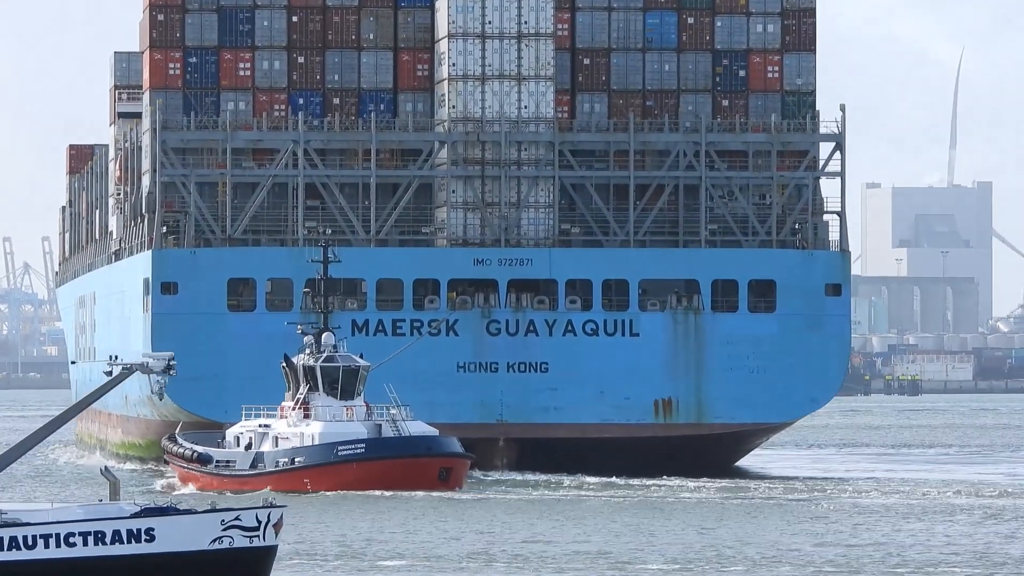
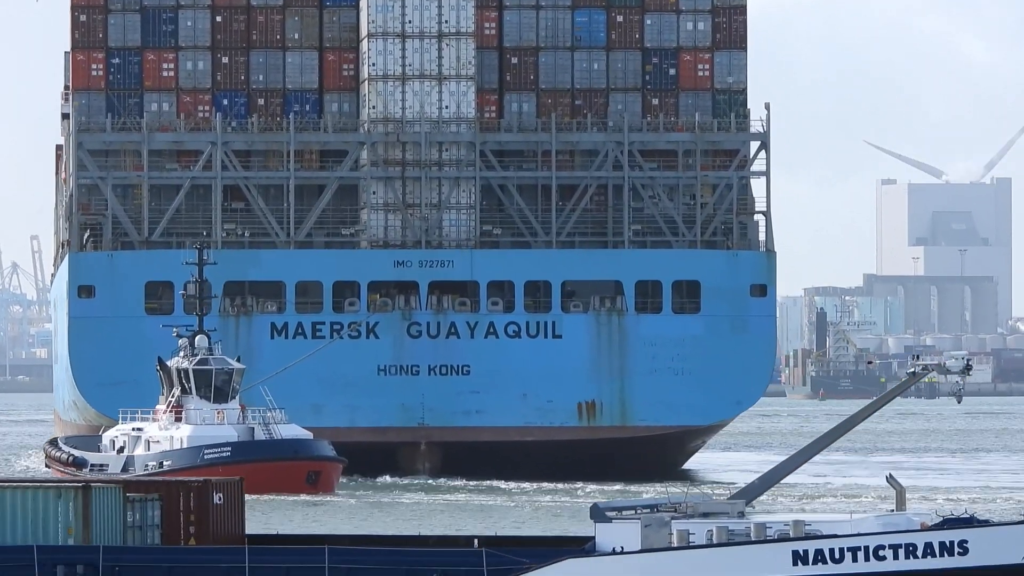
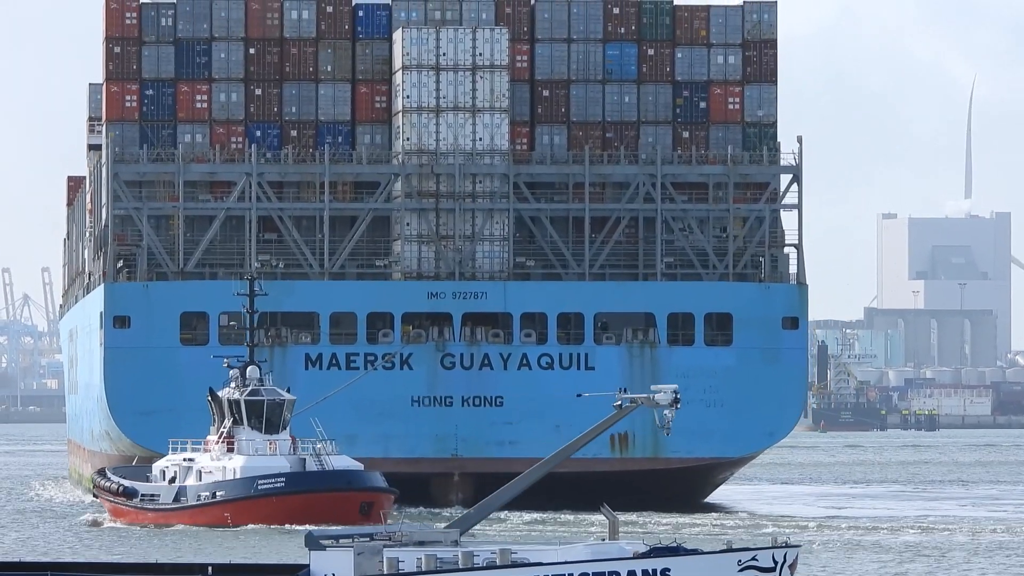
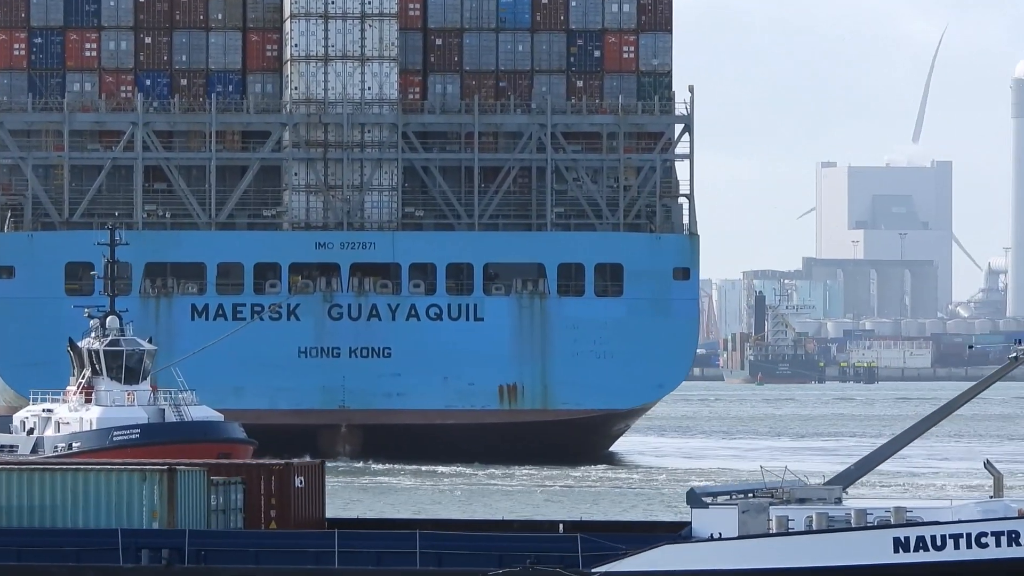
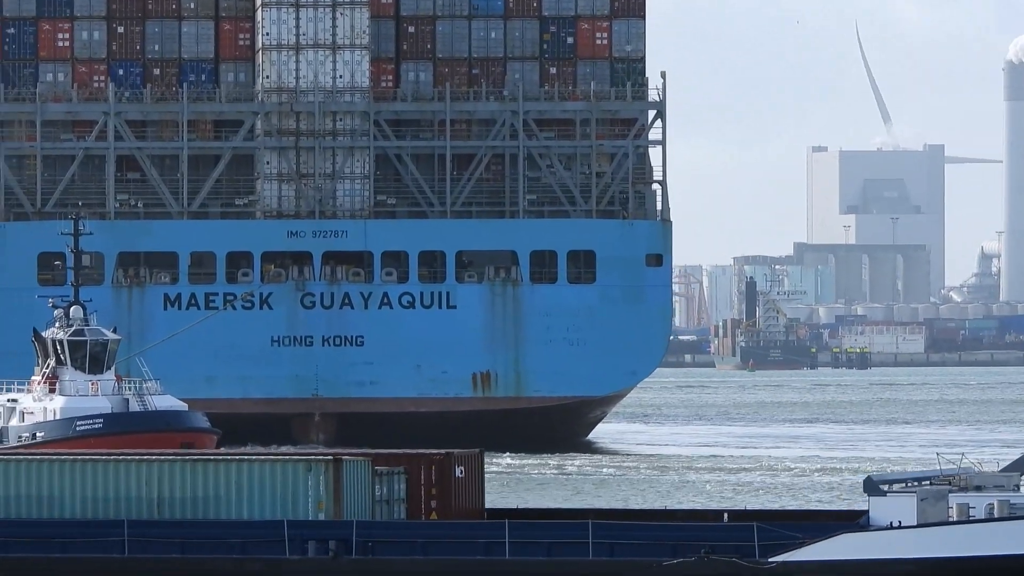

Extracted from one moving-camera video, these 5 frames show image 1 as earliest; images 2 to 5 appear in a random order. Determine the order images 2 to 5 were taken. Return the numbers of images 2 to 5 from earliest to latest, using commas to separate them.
3, 2, 4, 5
